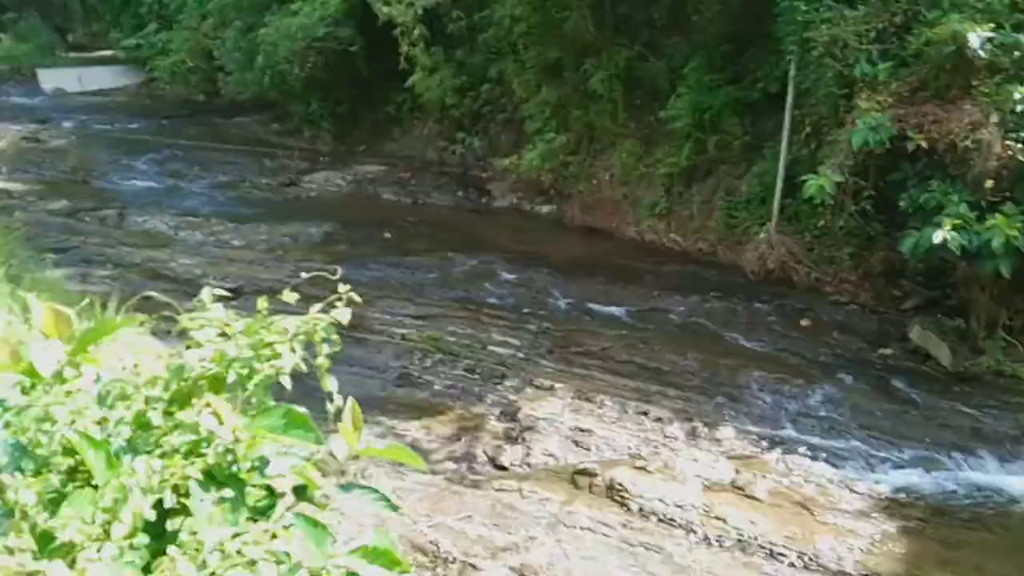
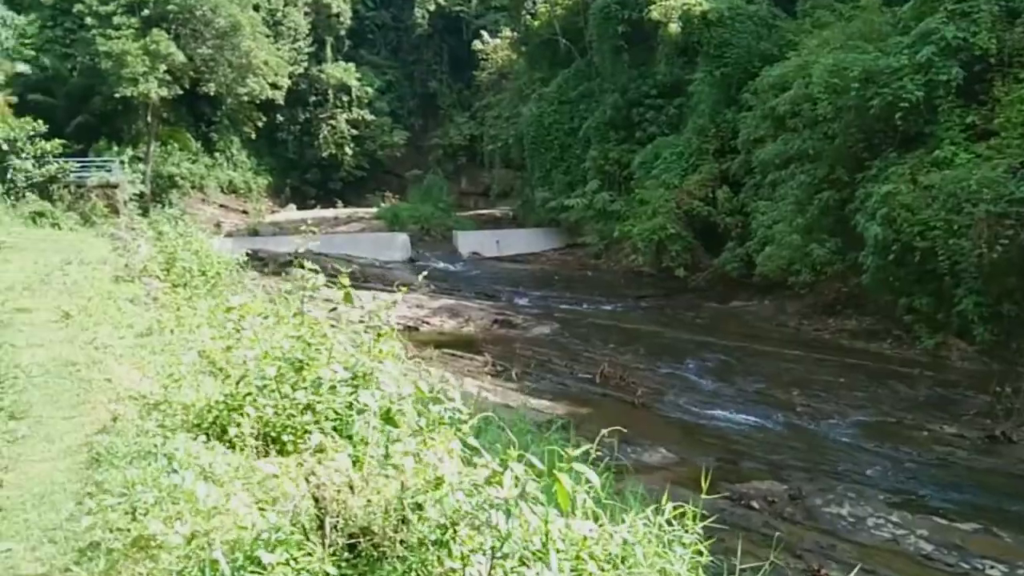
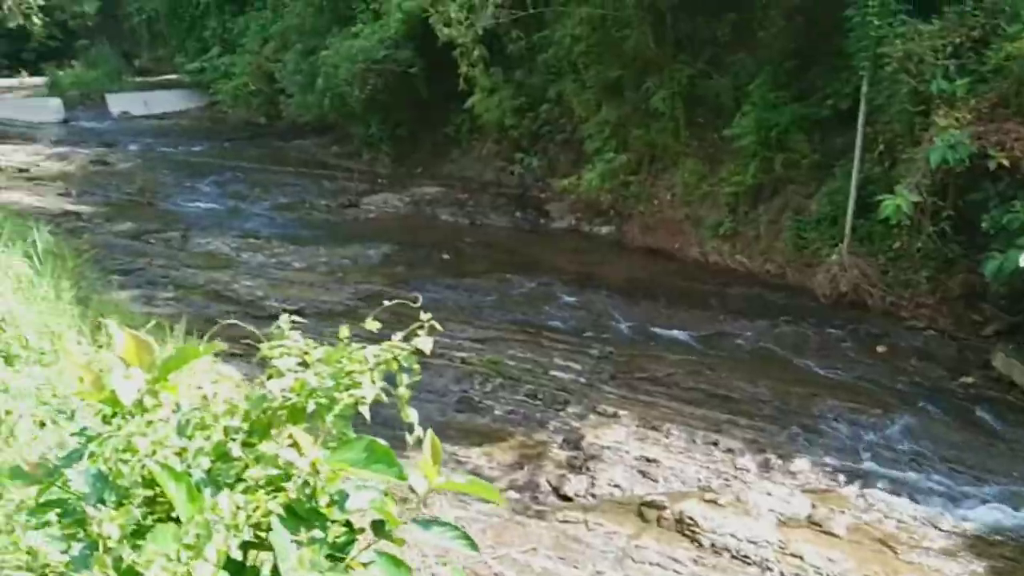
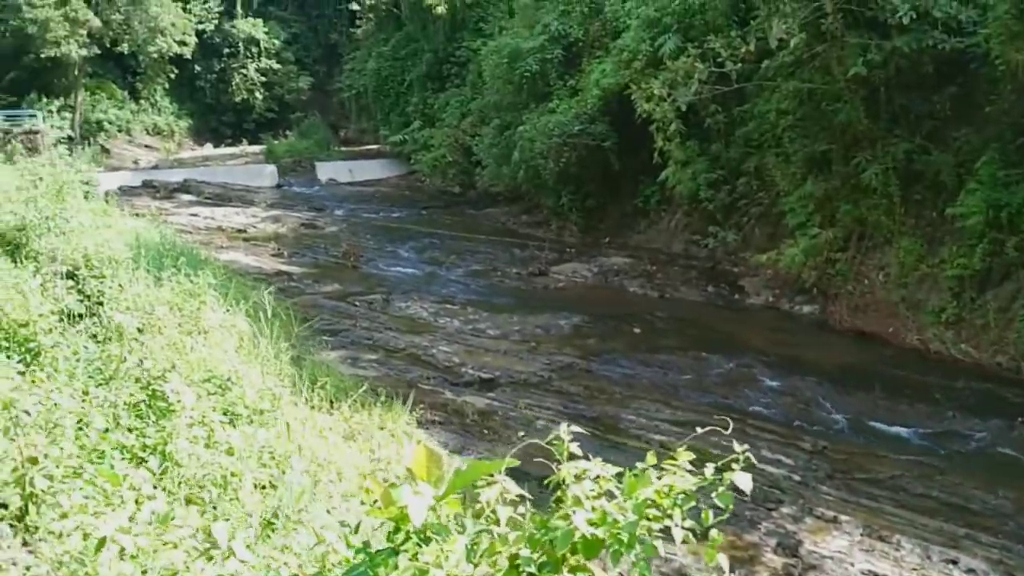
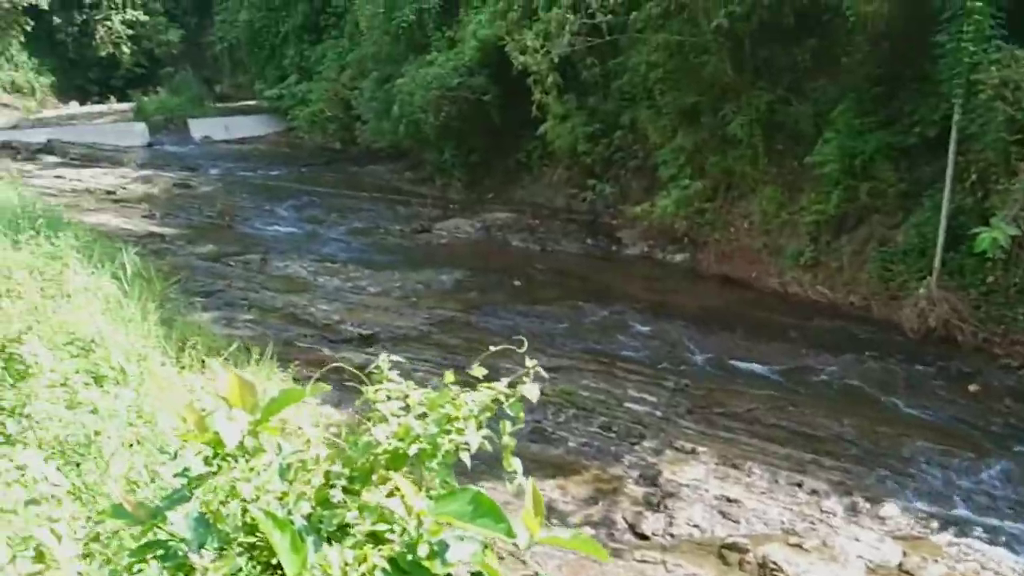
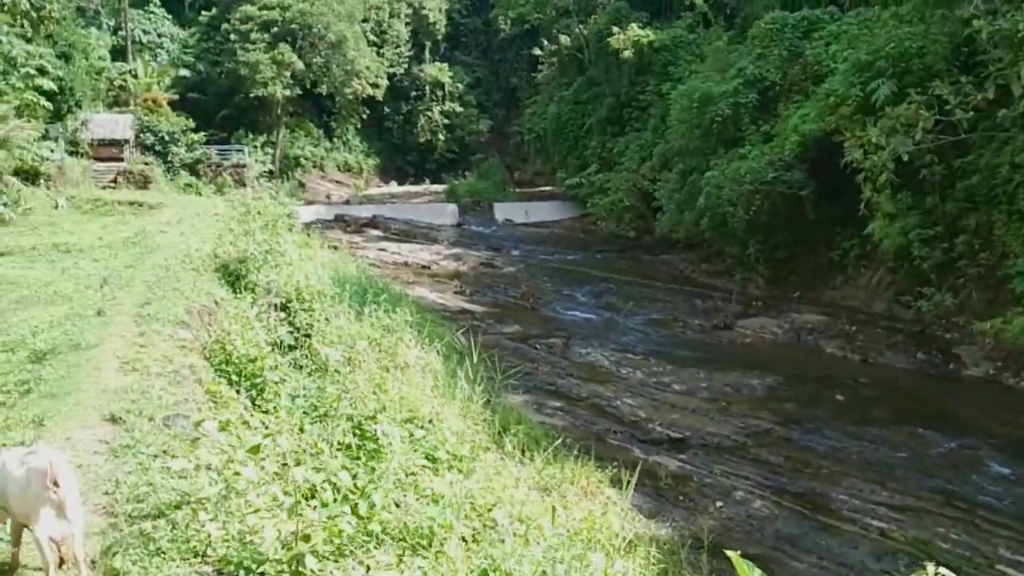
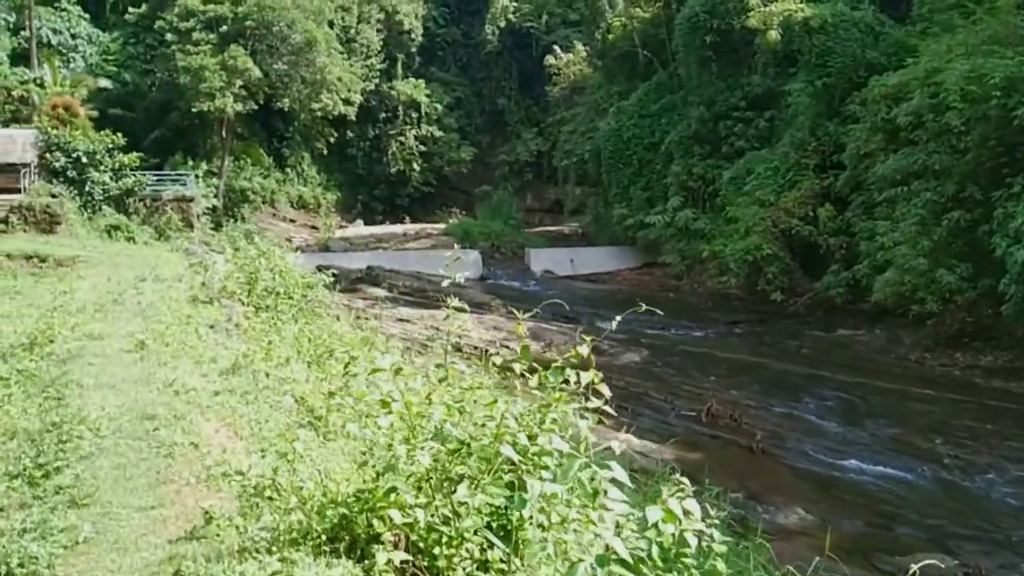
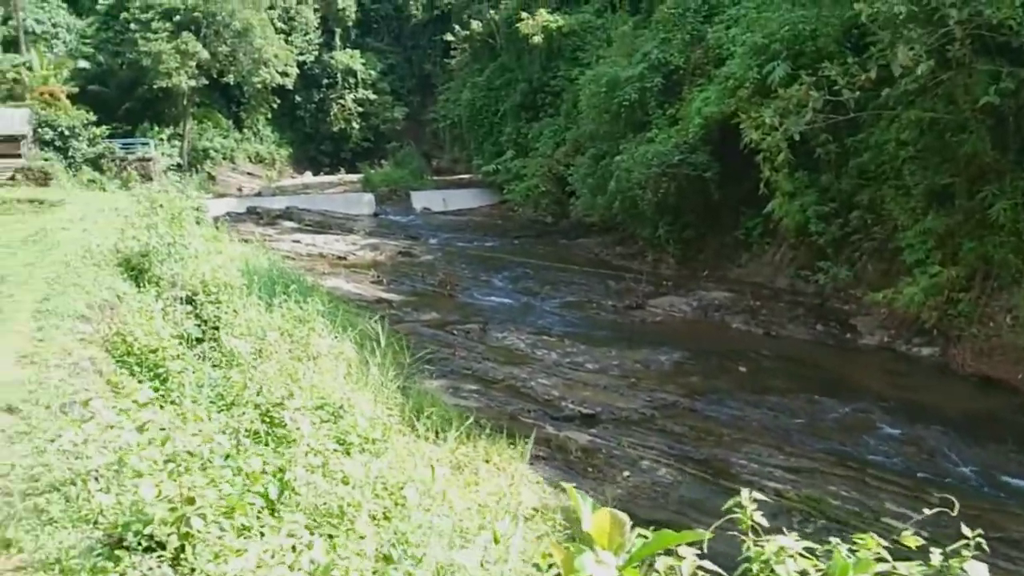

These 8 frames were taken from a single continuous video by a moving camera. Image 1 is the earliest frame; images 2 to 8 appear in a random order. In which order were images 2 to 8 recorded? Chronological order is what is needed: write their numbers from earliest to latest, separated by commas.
3, 5, 4, 8, 6, 2, 7
